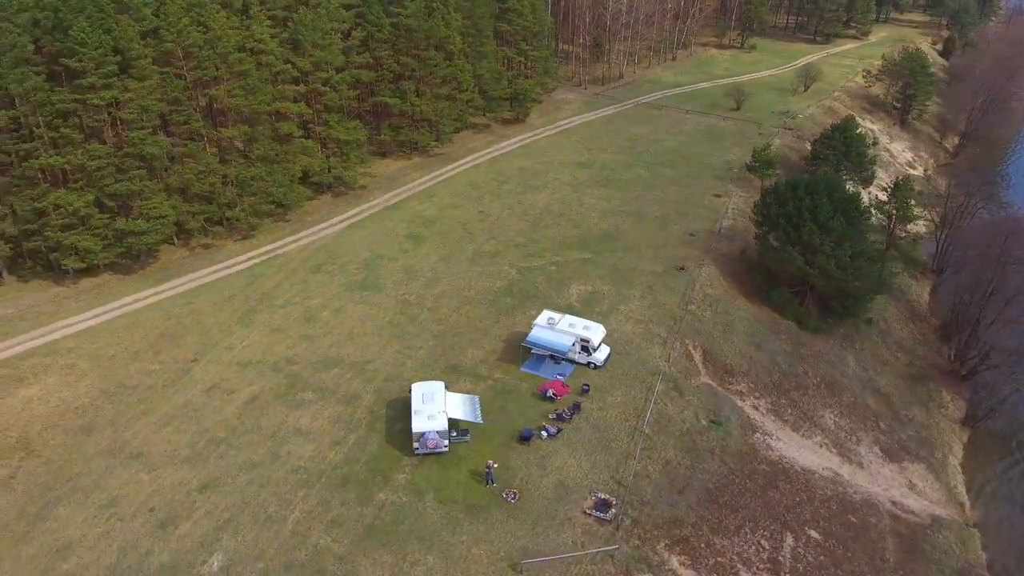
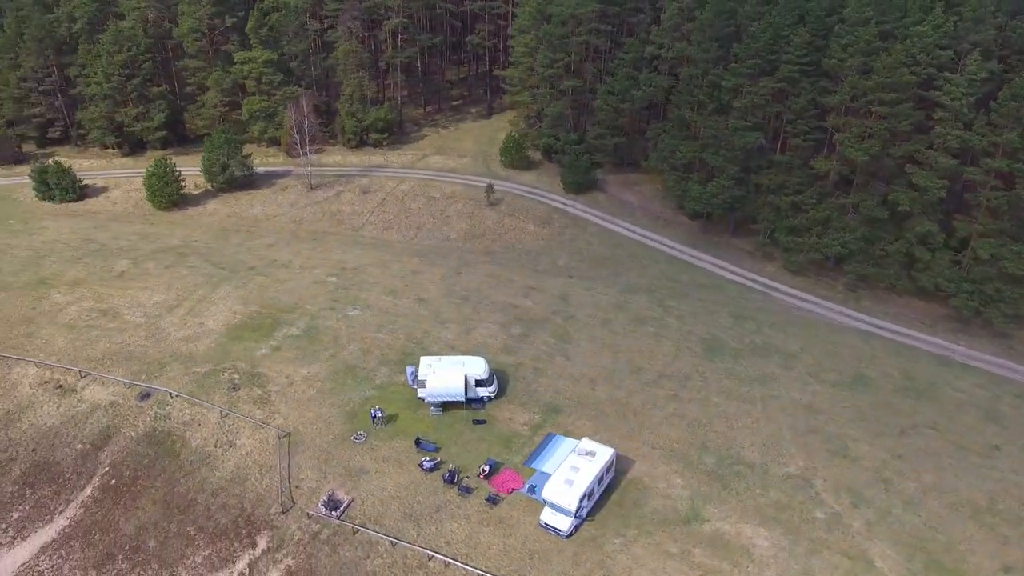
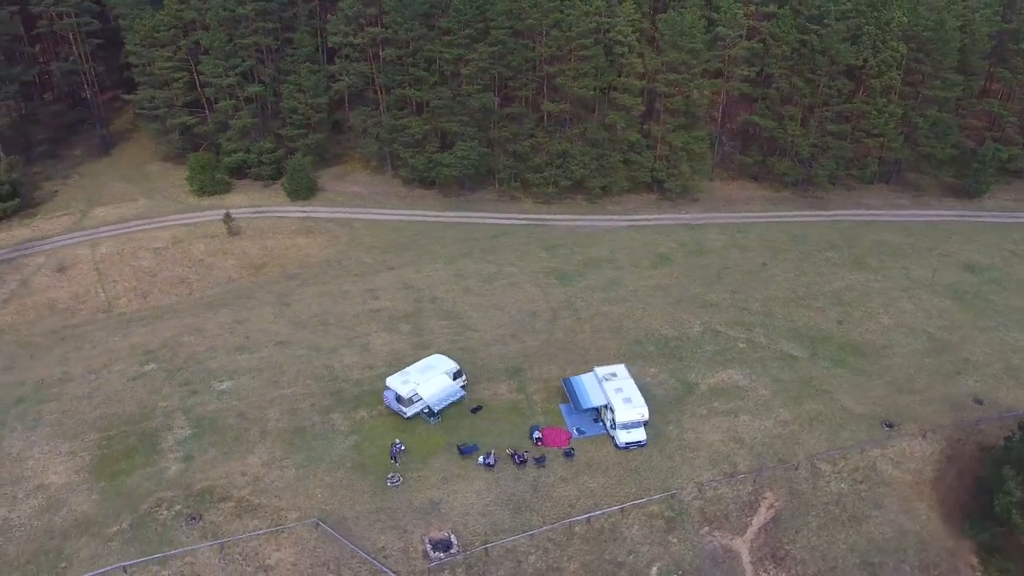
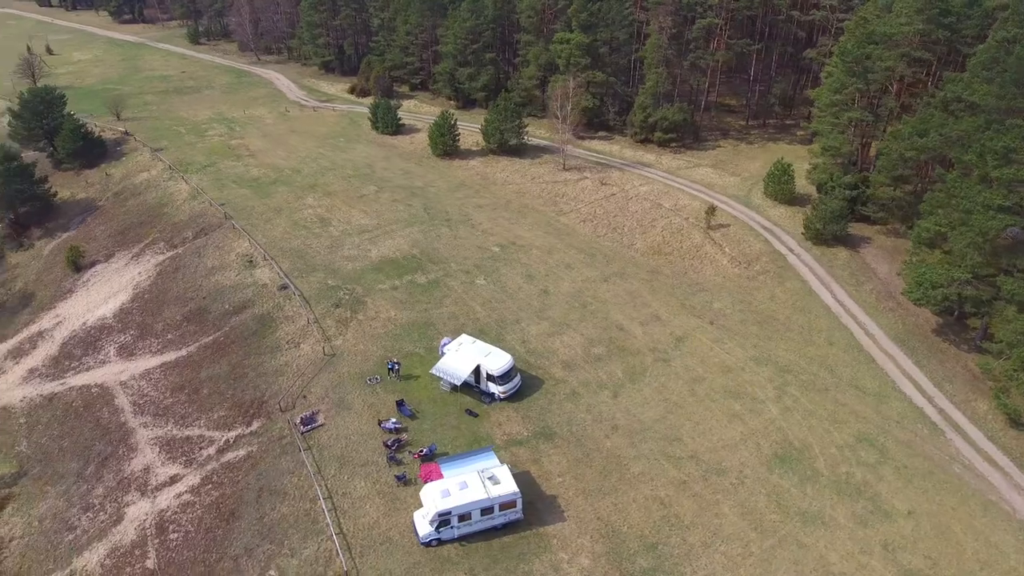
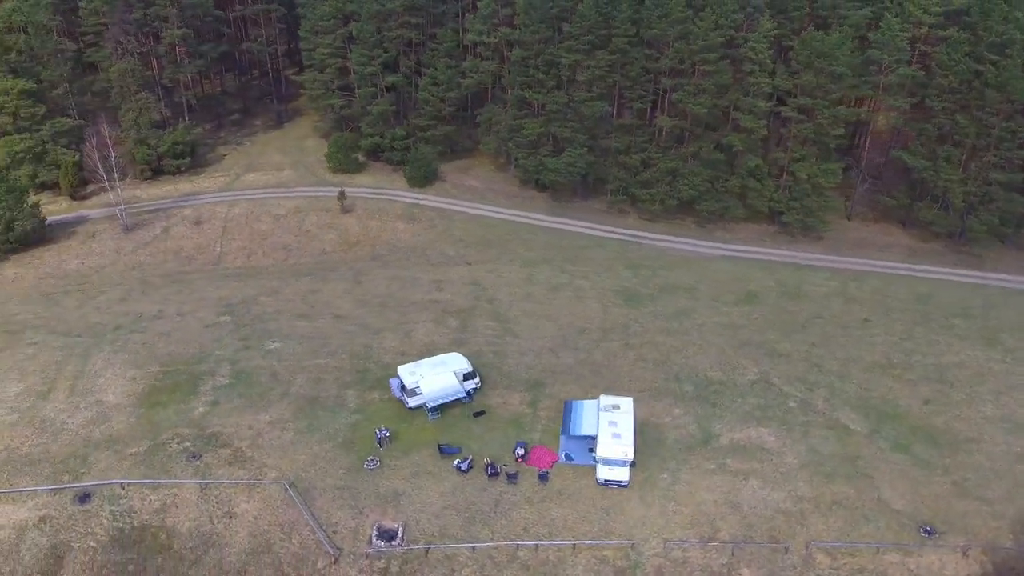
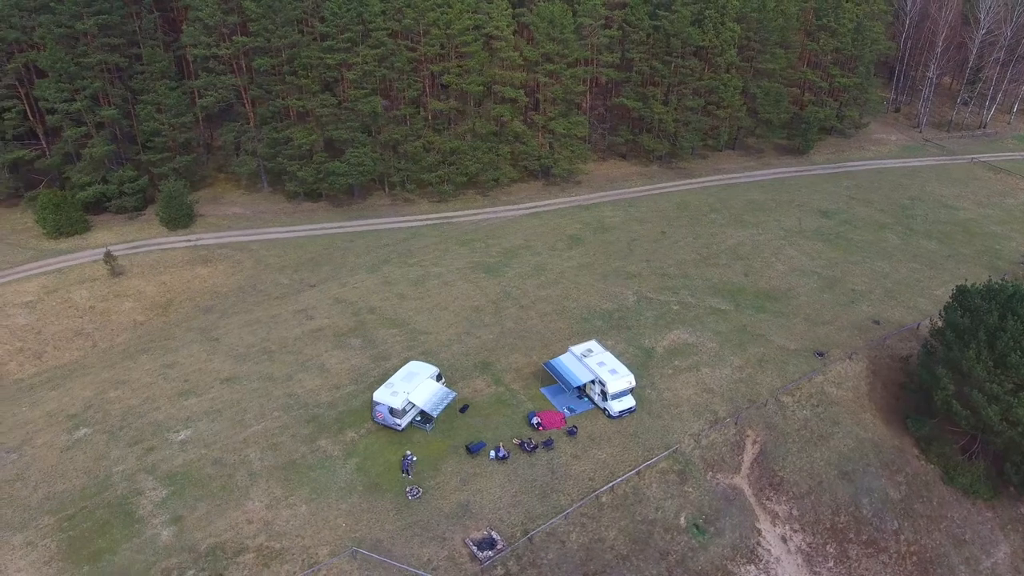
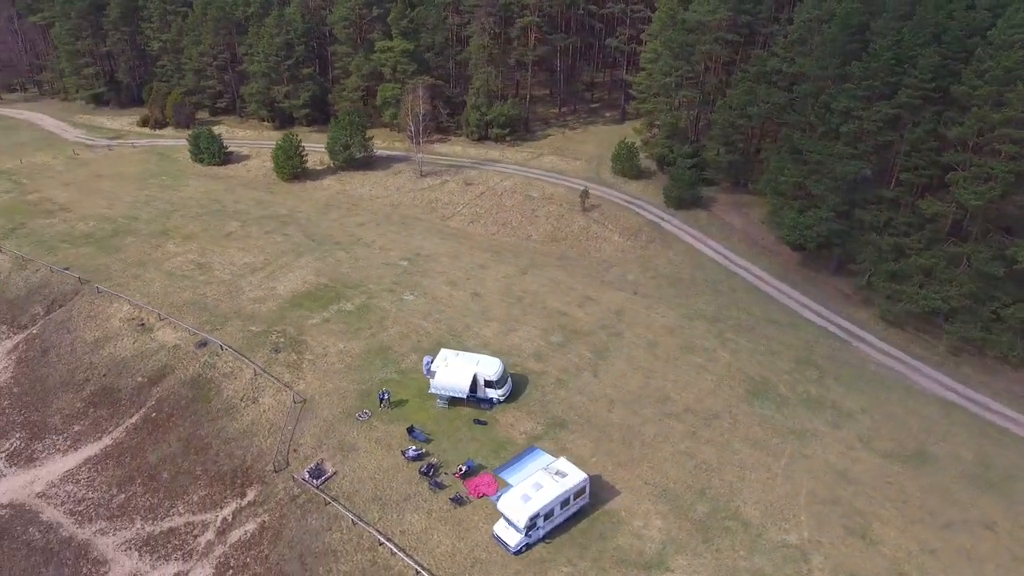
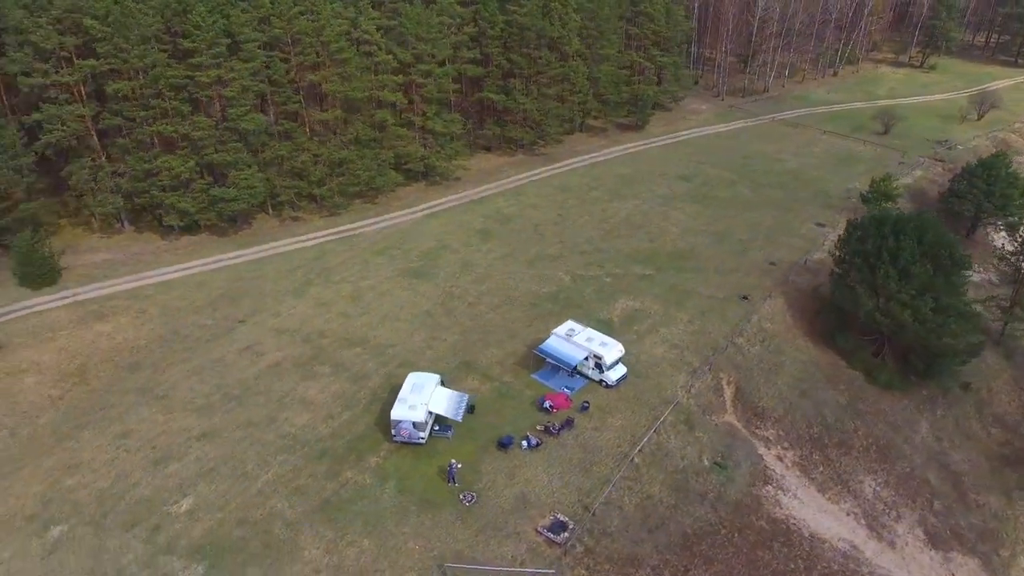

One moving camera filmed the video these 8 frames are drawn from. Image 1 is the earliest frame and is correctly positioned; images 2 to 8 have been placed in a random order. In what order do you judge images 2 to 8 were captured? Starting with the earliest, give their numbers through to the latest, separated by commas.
8, 6, 3, 5, 2, 7, 4
